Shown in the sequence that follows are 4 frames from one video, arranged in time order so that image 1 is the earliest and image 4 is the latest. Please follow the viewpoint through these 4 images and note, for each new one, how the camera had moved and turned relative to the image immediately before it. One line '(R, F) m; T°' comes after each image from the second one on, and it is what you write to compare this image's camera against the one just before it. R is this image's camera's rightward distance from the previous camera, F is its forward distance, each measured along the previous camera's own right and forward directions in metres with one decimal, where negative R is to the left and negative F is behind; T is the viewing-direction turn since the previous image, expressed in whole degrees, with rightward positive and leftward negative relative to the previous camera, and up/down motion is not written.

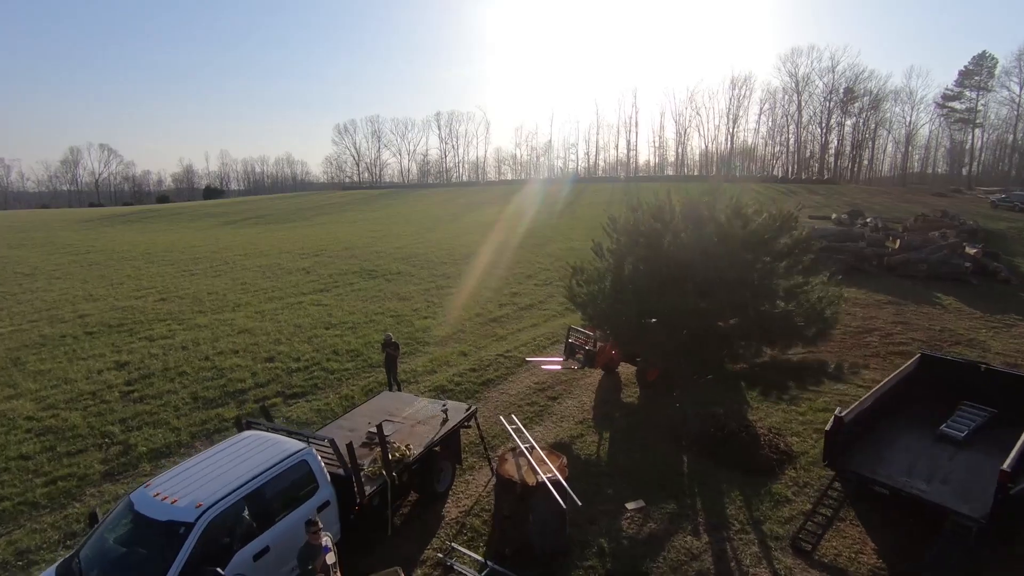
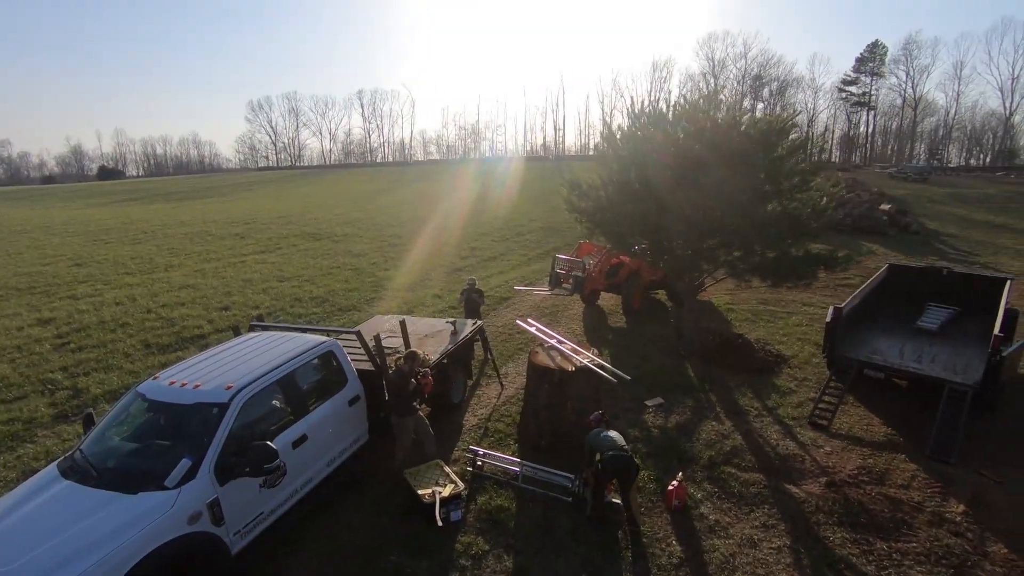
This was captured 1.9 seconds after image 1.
(-4.4, +1.7) m; +9°
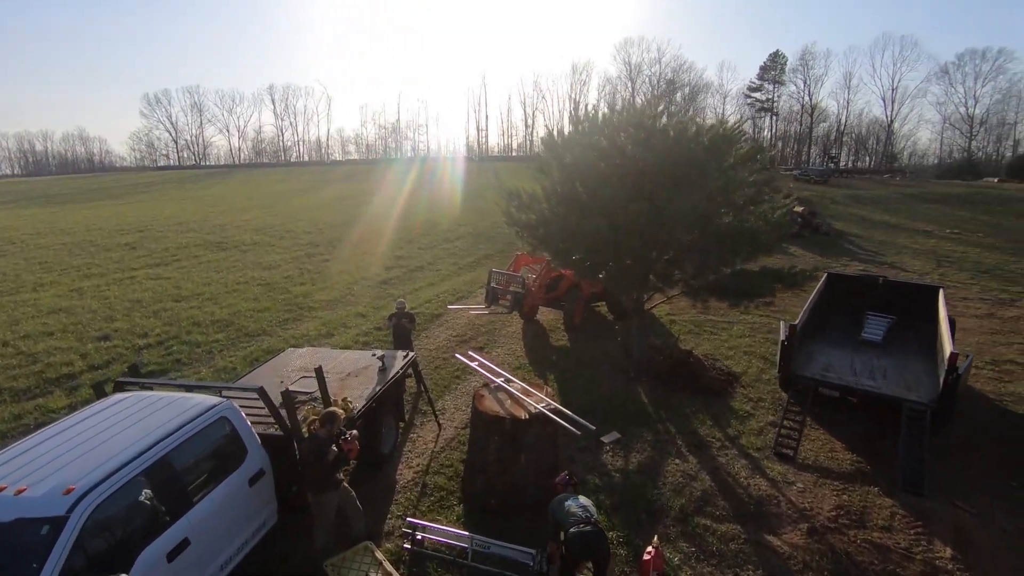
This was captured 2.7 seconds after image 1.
(-0.2, +1.2) m; +8°
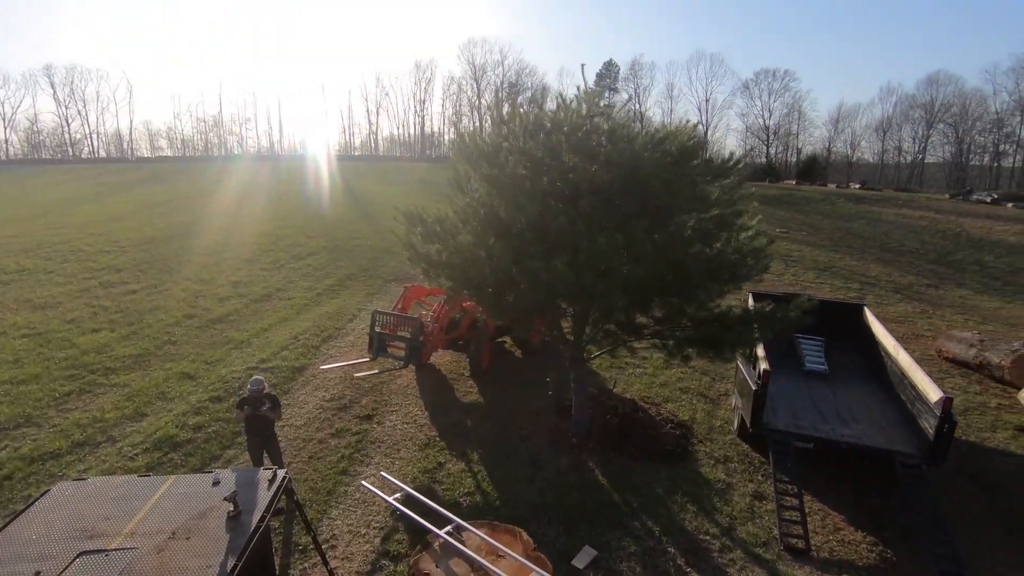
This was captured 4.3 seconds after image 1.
(-0.8, +2.8) m; +15°
